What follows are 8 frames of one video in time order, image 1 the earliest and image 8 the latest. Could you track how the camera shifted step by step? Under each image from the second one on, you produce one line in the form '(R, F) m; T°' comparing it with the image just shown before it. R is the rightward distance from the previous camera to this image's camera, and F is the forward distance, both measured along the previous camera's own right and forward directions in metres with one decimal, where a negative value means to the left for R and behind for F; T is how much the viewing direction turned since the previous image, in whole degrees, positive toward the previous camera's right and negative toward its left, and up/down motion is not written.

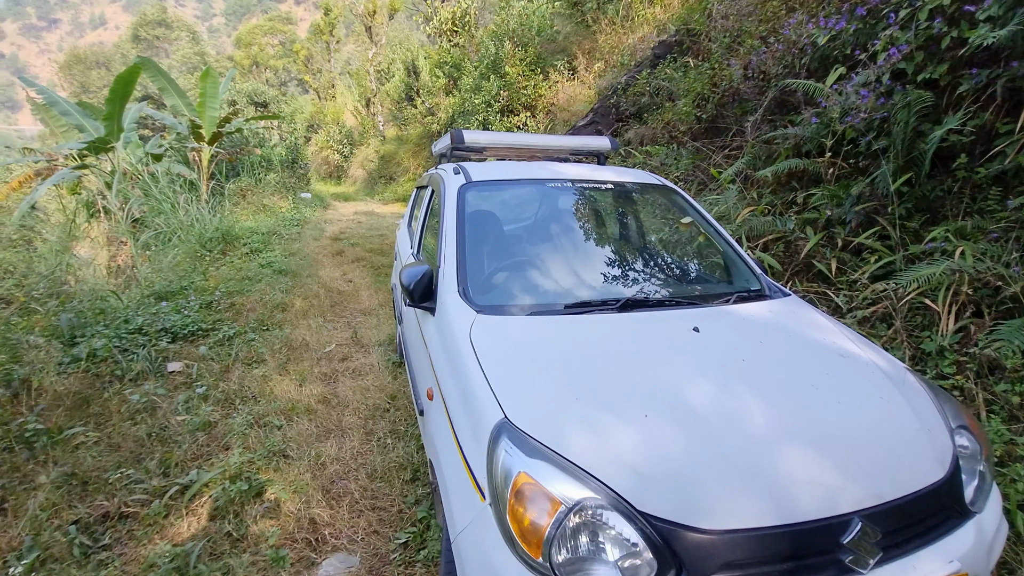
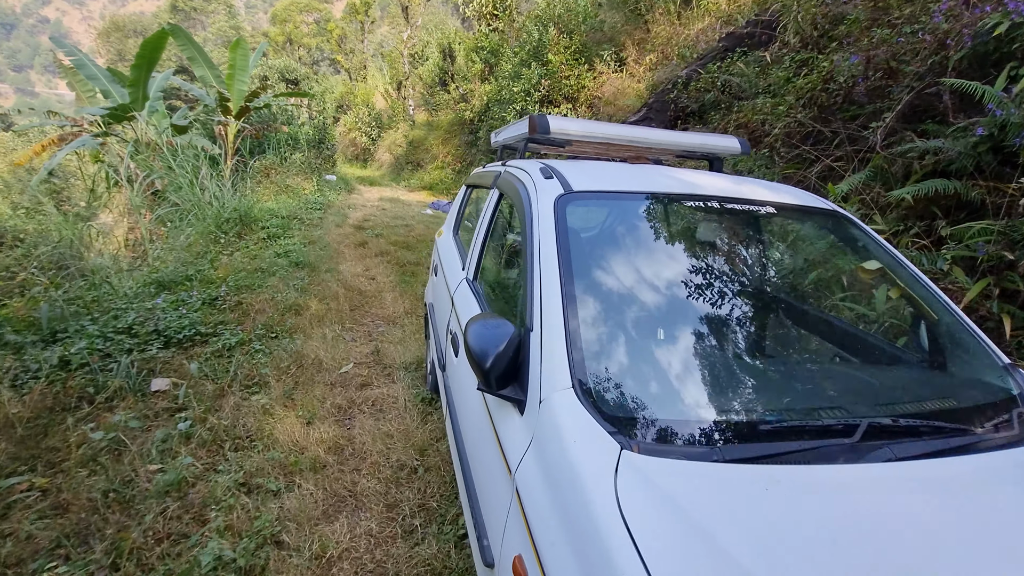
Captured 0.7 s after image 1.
(-0.2, +0.5) m; -2°
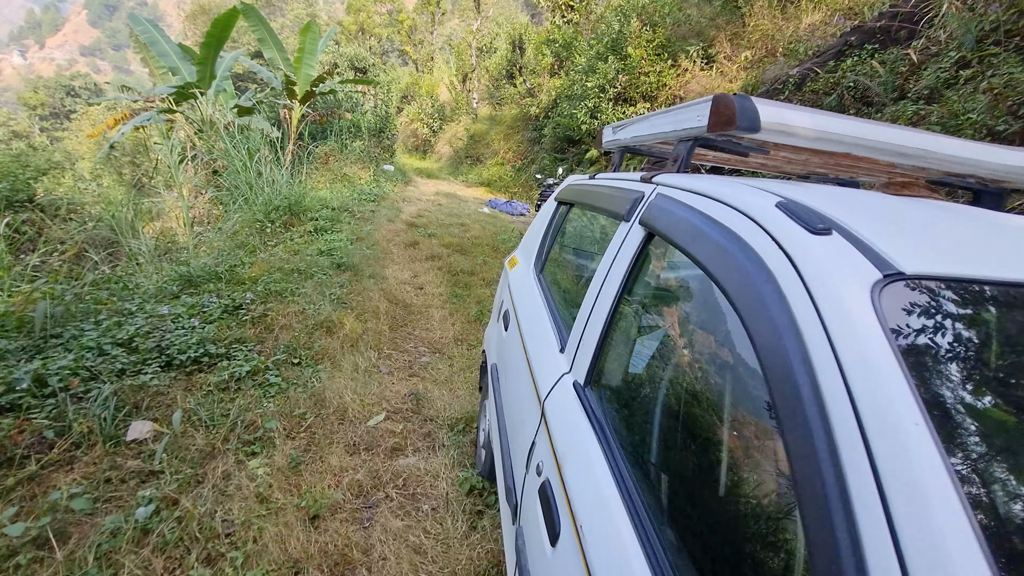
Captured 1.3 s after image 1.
(-0.2, +0.6) m; -5°
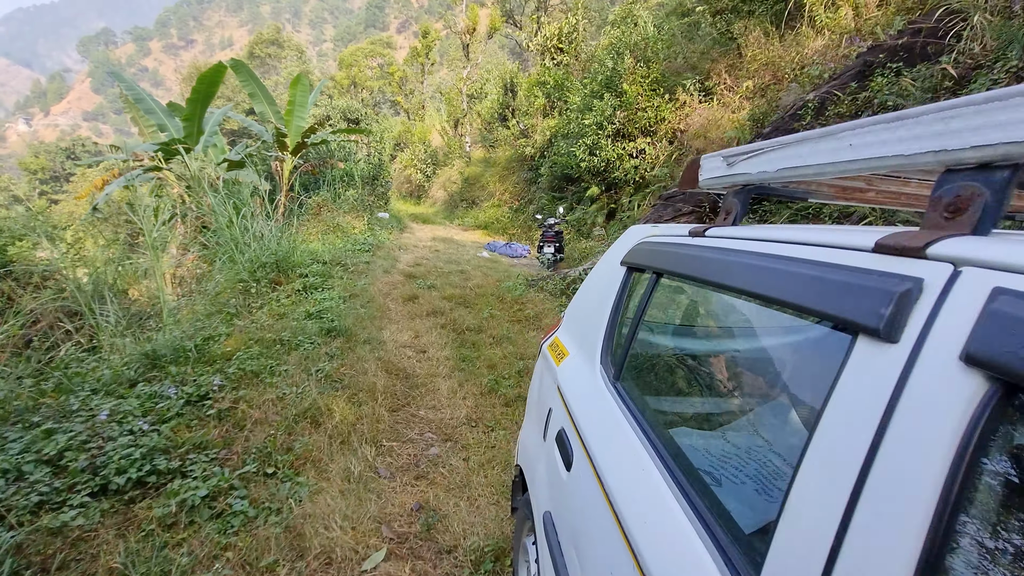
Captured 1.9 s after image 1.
(-0.1, +0.5) m; 0°
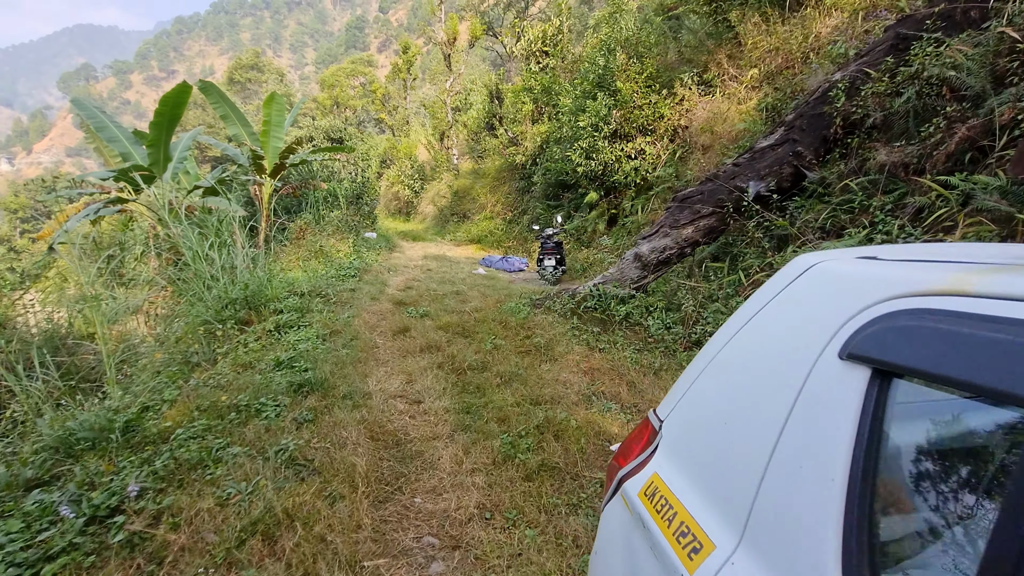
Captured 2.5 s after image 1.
(-0.1, +0.6) m; +1°
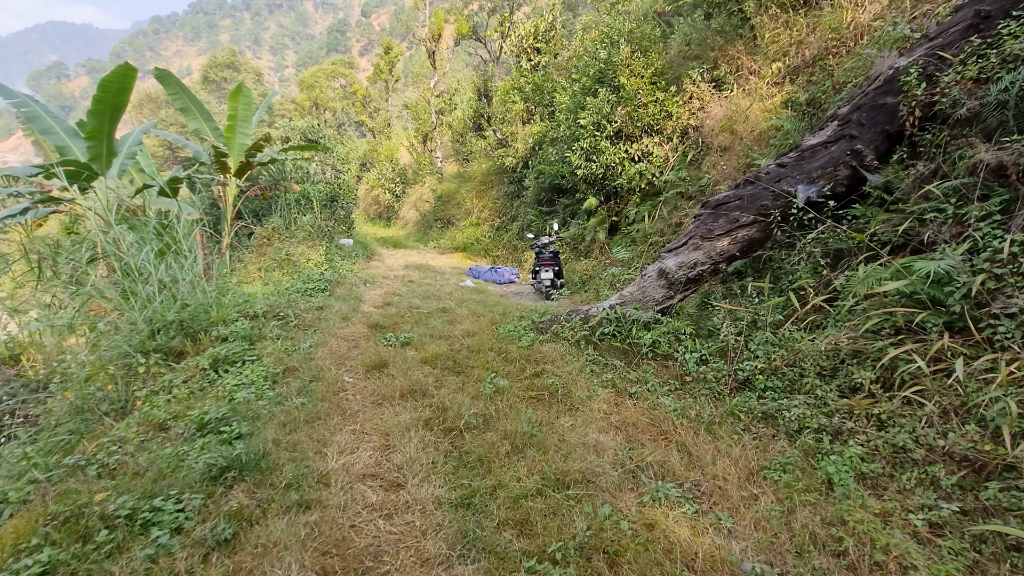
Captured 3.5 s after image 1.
(-0.2, +0.8) m; +2°
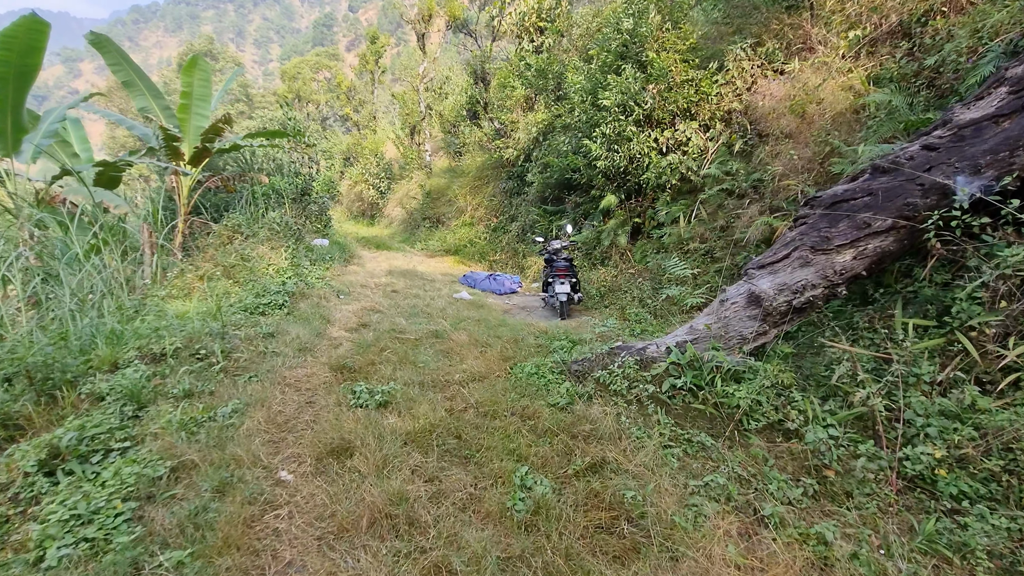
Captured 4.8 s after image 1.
(-0.2, +1.2) m; +2°
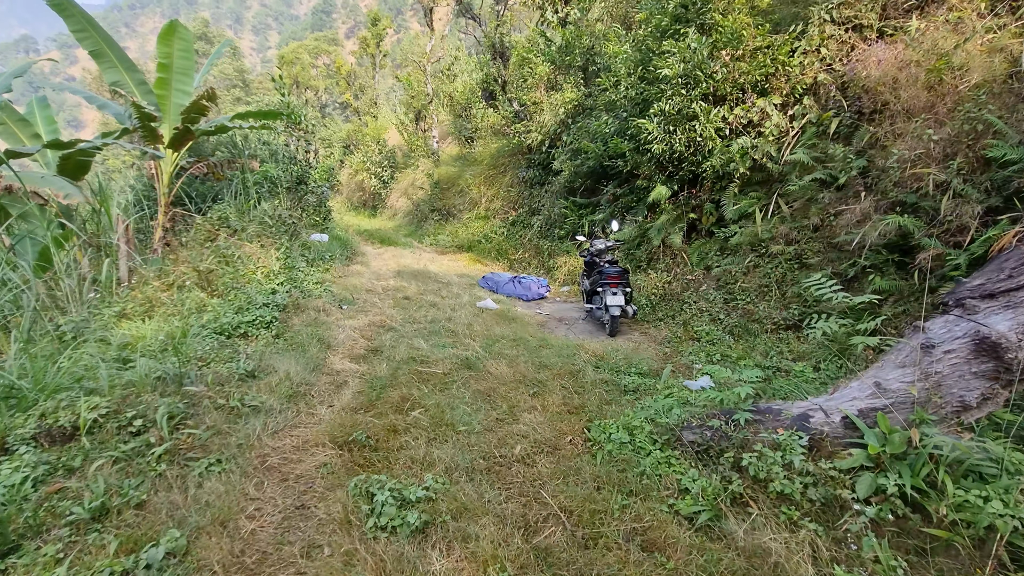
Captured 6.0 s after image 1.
(-0.4, +1.0) m; 0°
